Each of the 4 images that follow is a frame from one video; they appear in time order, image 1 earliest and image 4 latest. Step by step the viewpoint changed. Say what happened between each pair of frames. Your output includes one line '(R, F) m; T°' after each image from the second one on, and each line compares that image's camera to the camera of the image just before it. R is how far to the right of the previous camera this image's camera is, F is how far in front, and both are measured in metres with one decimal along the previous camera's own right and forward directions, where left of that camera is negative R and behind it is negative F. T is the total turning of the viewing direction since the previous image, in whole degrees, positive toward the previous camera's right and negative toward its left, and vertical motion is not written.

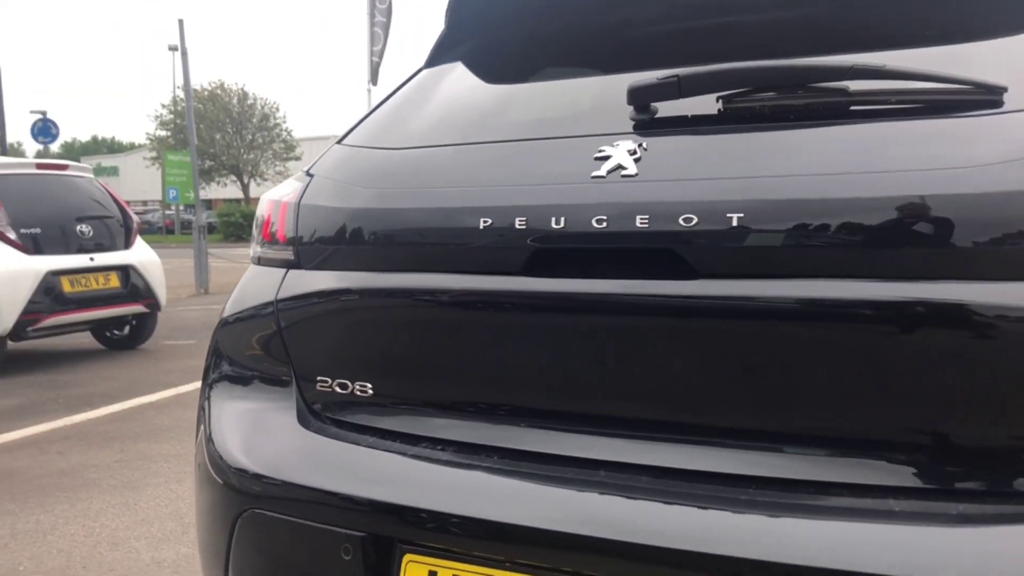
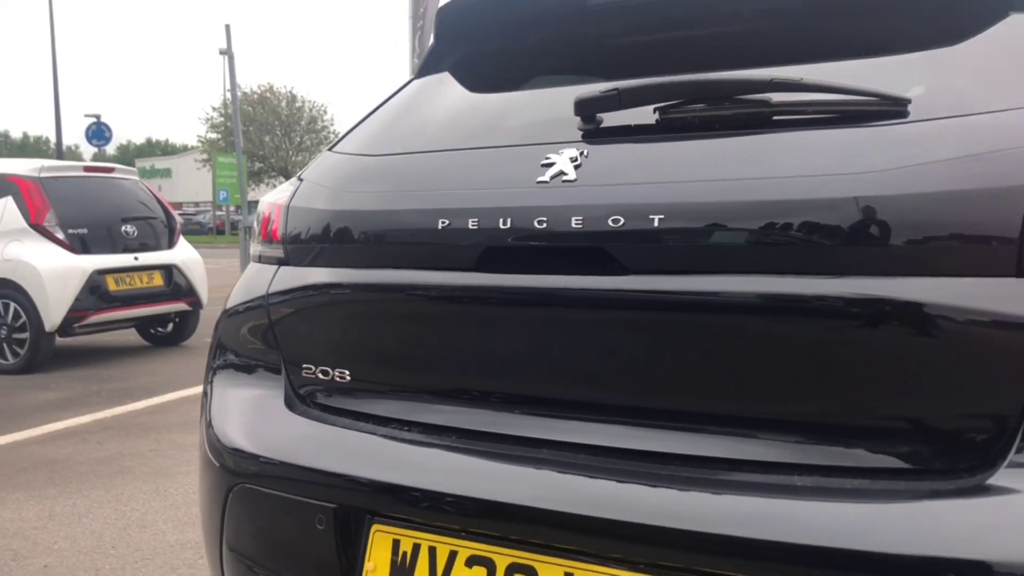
(+0.2, -0.1) m; -3°
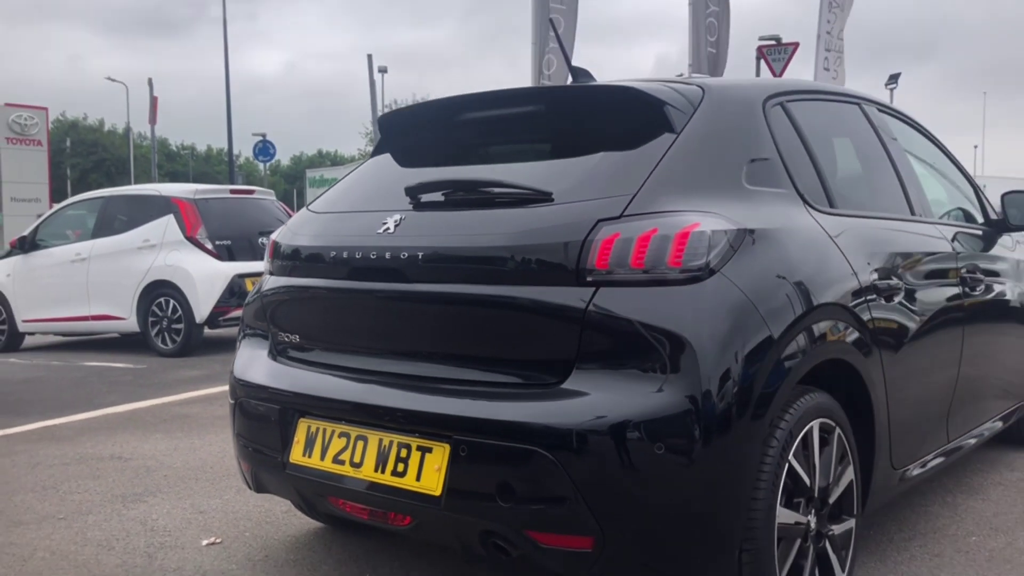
(+0.9, -1.2) m; -9°
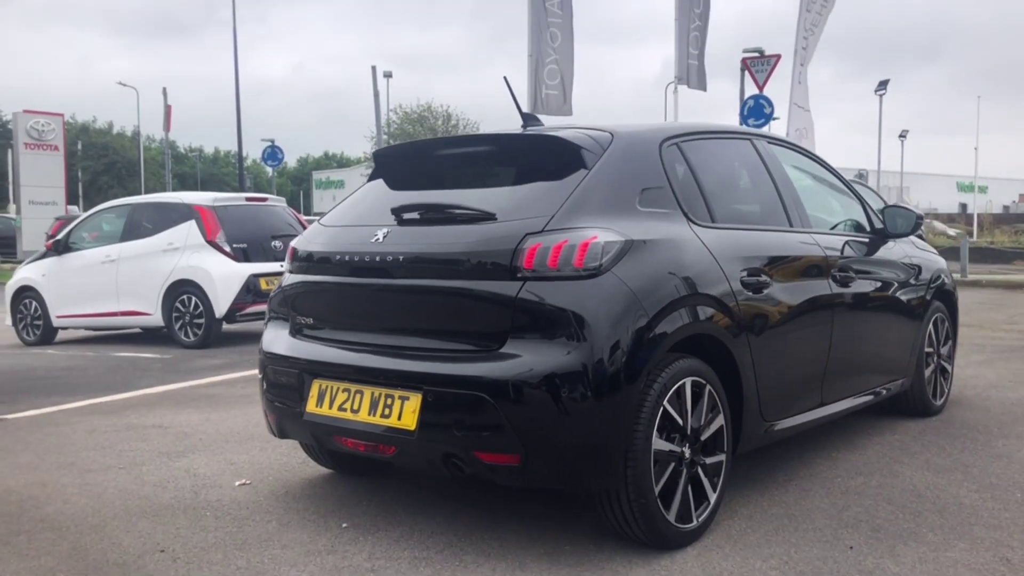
(+0.2, -1.0) m; 0°
